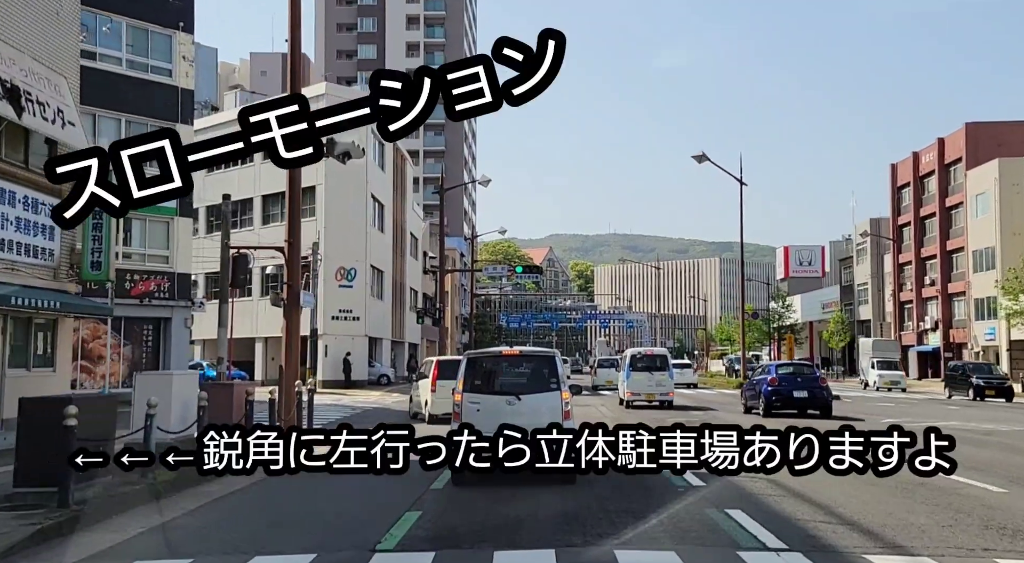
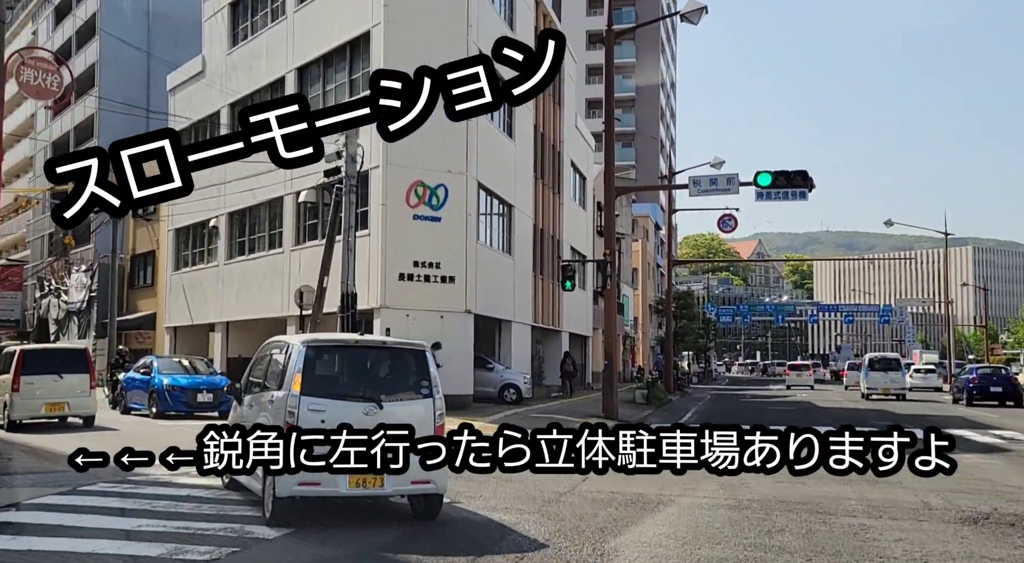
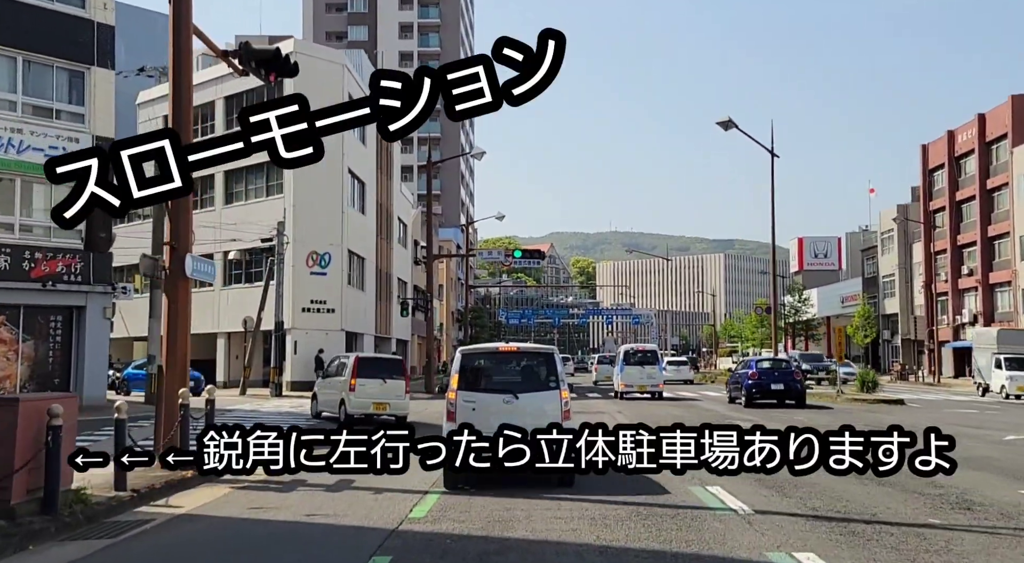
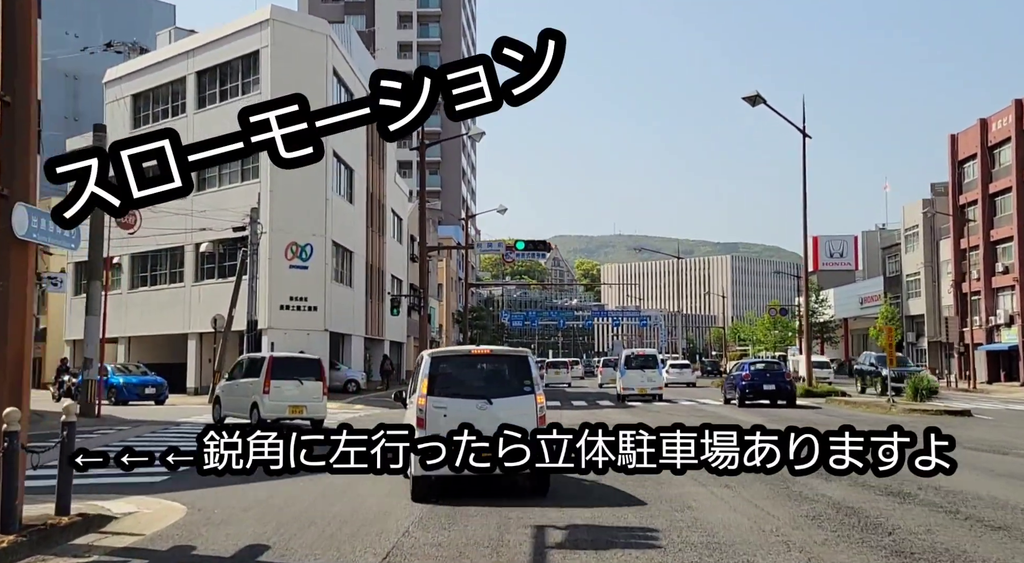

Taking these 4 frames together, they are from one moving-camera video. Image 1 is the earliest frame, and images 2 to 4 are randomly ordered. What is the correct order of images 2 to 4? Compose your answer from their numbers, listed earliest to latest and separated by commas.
3, 4, 2
